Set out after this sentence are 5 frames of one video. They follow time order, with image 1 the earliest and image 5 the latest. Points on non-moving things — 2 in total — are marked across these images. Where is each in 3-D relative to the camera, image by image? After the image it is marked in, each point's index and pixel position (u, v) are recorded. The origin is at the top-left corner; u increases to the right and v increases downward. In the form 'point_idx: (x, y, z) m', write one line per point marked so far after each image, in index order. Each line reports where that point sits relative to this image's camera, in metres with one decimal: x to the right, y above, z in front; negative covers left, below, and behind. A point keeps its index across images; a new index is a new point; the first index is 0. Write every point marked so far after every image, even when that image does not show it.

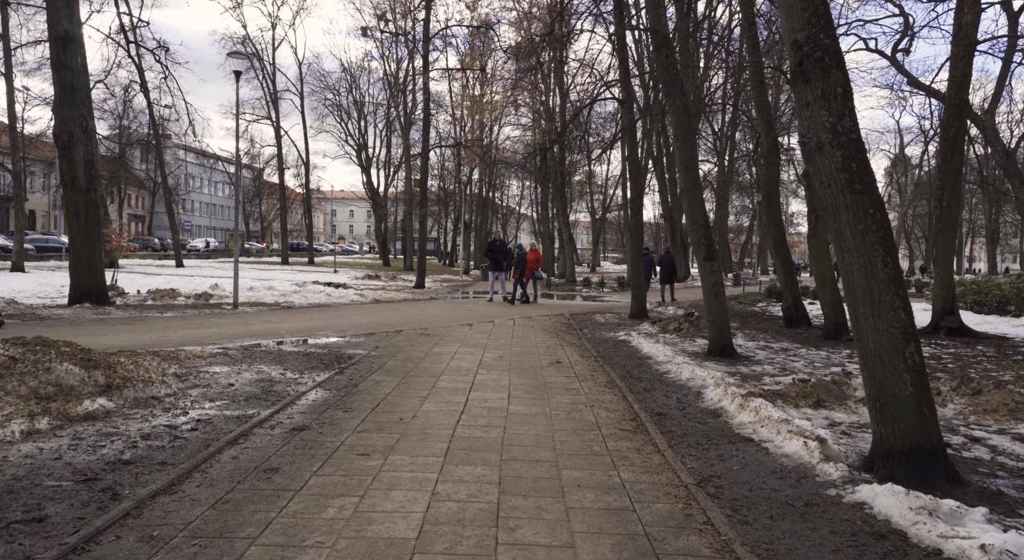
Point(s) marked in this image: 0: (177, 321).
0: (-5.9, -0.7, +13.3) m
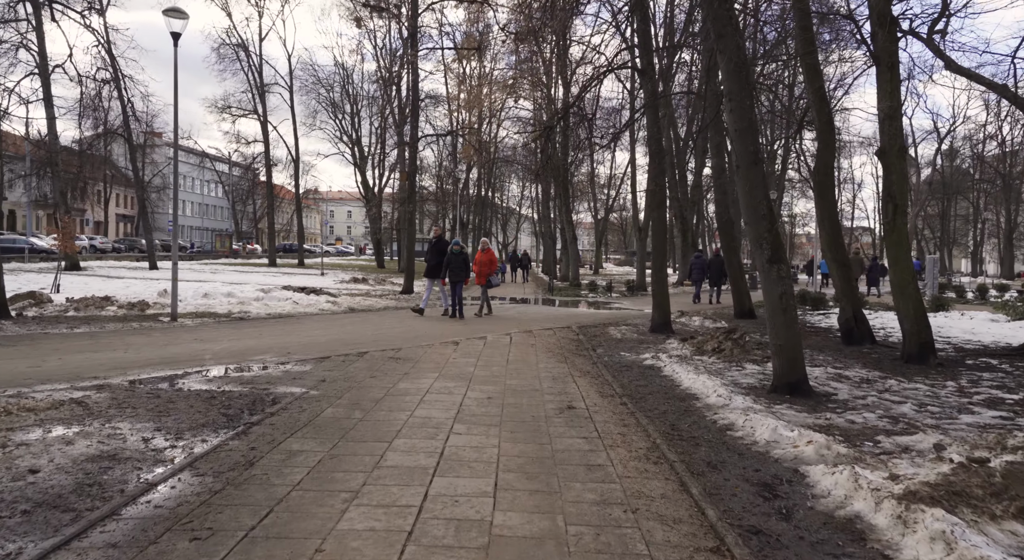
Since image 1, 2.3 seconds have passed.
0: (-6.0, -0.8, +10.5) m
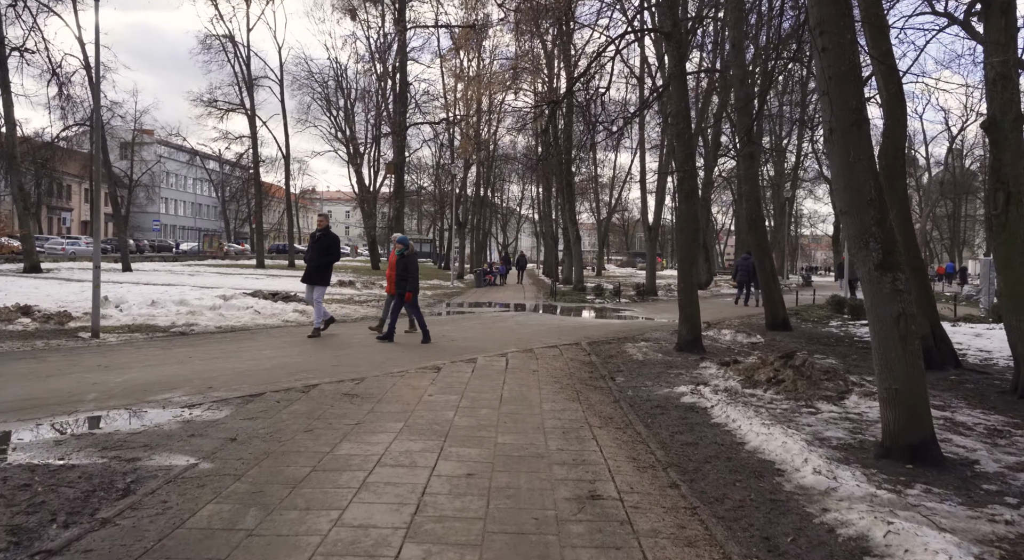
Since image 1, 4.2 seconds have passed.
0: (-6.0, -0.9, +8.1) m
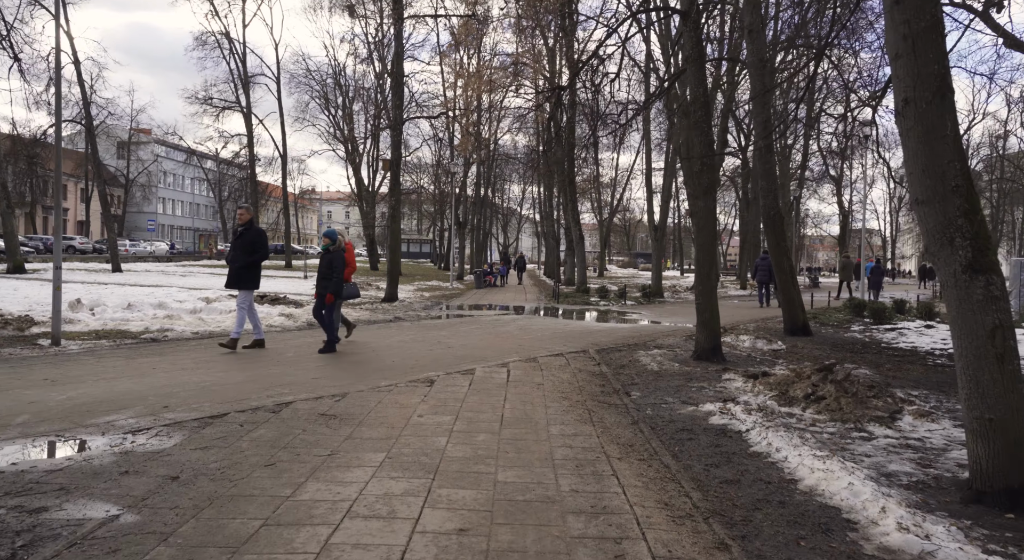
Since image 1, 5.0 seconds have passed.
0: (-6.0, -0.9, +7.1) m
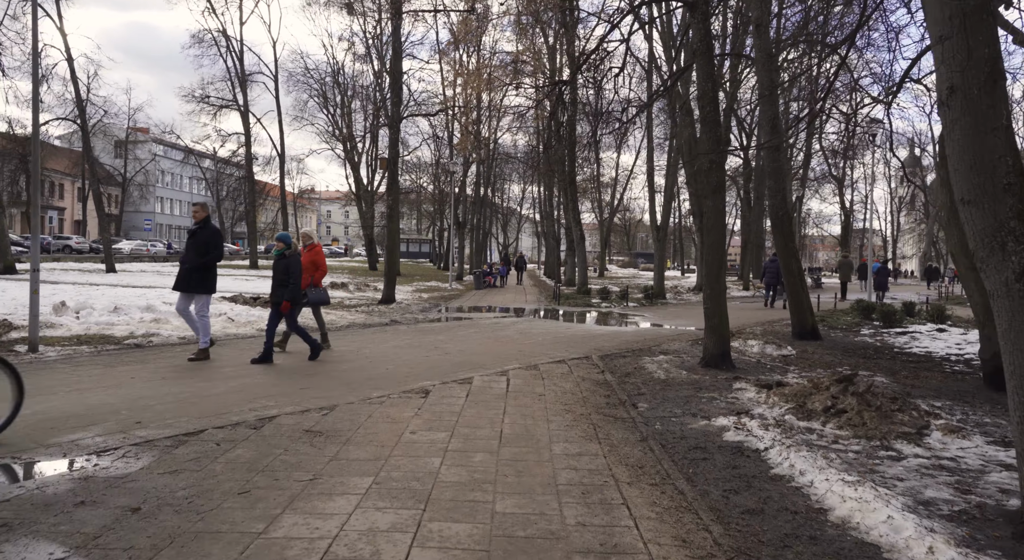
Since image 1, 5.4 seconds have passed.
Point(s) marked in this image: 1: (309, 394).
0: (-6.0, -1.0, +6.7) m
1: (-1.9, -1.1, +7.2) m
